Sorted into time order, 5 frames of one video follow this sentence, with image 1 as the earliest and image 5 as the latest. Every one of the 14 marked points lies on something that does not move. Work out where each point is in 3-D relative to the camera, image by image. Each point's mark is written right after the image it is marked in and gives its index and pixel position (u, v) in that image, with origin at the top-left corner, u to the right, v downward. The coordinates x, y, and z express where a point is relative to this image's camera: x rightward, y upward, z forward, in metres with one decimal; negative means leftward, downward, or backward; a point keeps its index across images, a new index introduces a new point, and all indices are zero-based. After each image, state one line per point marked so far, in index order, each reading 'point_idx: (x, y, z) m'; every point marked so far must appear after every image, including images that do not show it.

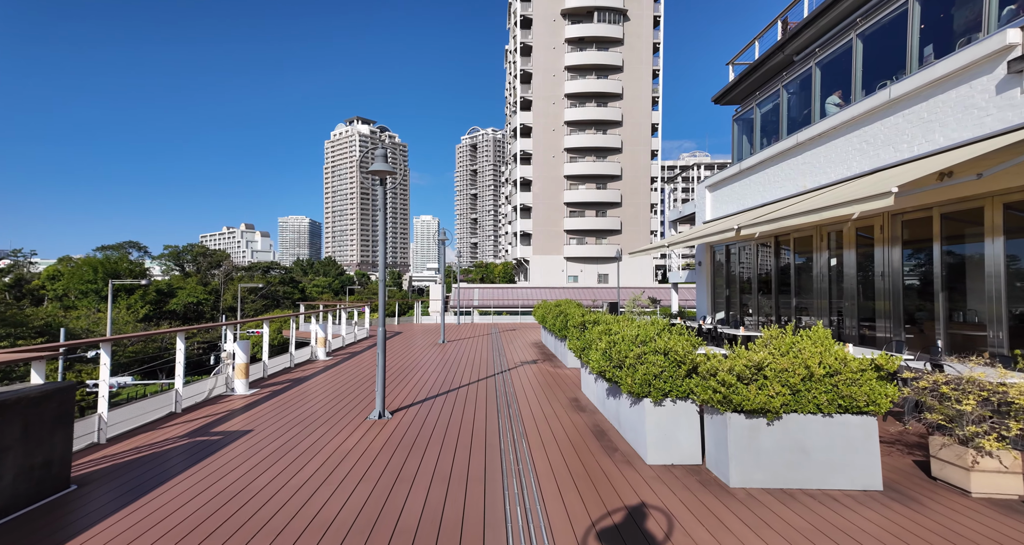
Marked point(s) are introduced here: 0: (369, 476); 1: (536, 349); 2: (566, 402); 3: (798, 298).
0: (-1.2, -1.7, +3.4) m
1: (+0.6, -1.9, +9.7) m
2: (+0.7, -1.7, +5.1) m
3: (+5.5, -0.5, +7.5) m
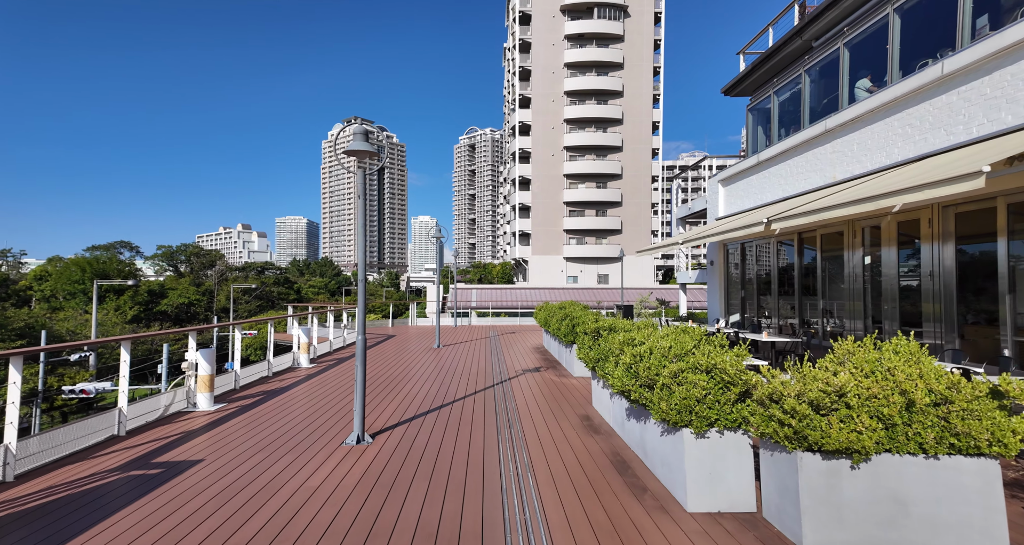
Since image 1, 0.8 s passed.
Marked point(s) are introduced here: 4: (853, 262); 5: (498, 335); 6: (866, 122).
0: (-1.2, -1.7, +2.7) m
1: (+0.6, -1.9, +9.0) m
2: (+0.7, -1.7, +4.4) m
3: (+5.5, -0.5, +6.9) m
4: (+5.5, +0.2, +6.3) m
5: (-0.5, -2.2, +14.0) m
6: (+5.4, +2.3, +6.0) m
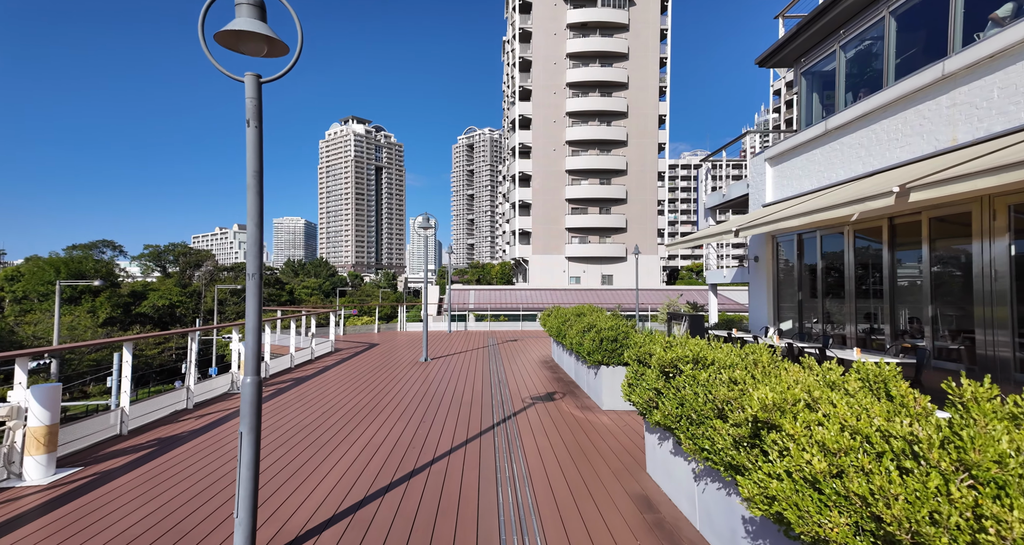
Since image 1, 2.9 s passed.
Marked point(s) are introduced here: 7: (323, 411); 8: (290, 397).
0: (-1.1, -1.7, +1.0) m
1: (+0.7, -1.9, +7.3) m
2: (+0.8, -1.6, +2.7) m
3: (+5.6, -0.4, +5.2) m
4: (+5.6, +0.2, +4.6) m
5: (-0.5, -2.2, +12.2) m
6: (+5.5, +2.3, +4.3) m
7: (-2.8, -2.0, +5.7) m
8: (-3.6, -2.0, +6.2) m
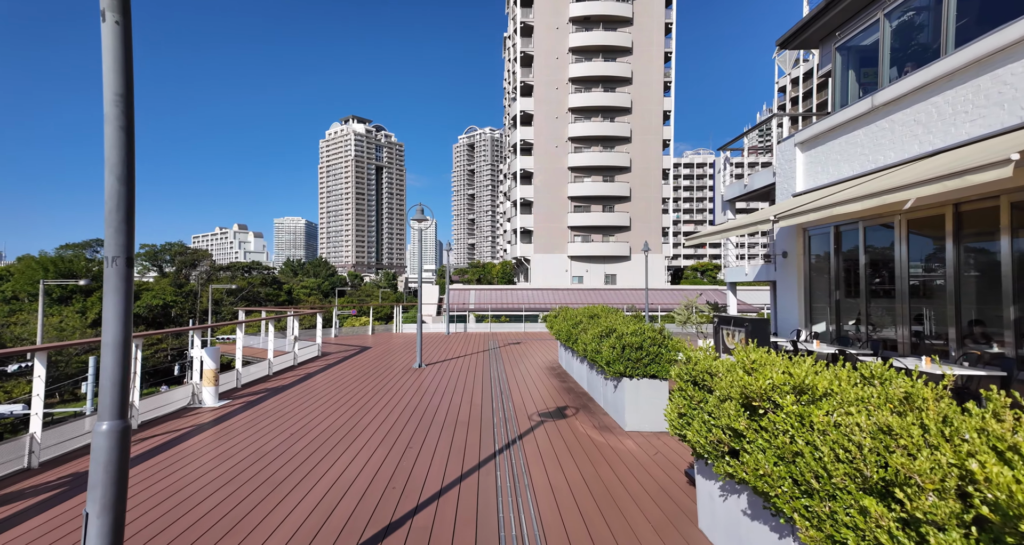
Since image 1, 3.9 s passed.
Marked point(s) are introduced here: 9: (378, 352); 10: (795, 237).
0: (-1.1, -1.6, +0.2) m
1: (+0.7, -1.8, +6.5) m
2: (+0.9, -1.6, +1.9) m
3: (+5.6, -0.4, +4.4) m
4: (+5.6, +0.3, +3.8) m
5: (-0.4, -2.1, +11.4) m
6: (+5.5, +2.4, +3.5) m
7: (-2.7, -2.0, +4.9) m
8: (-3.5, -1.9, +5.4) m
9: (-3.5, -2.1, +10.2) m
10: (+5.5, +0.7, +7.6) m
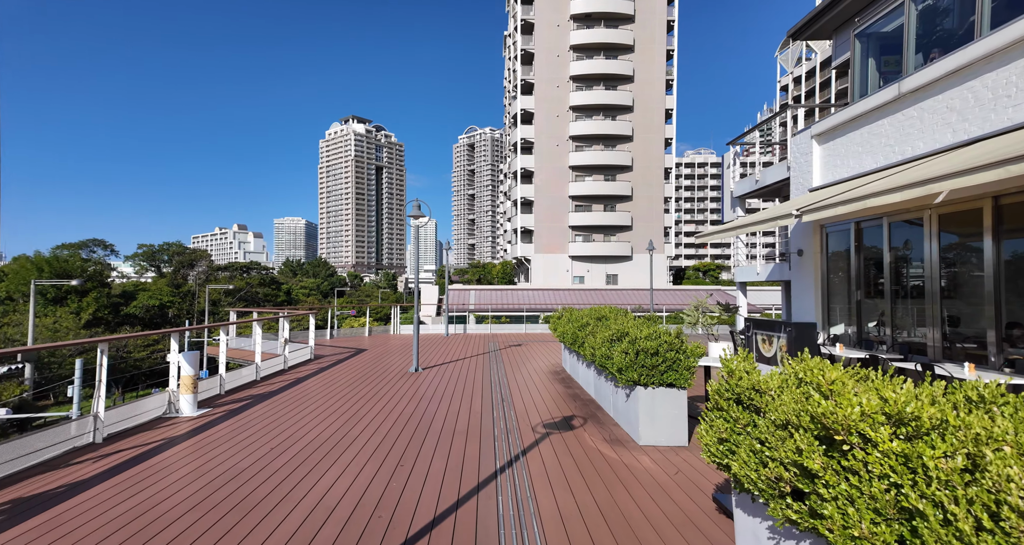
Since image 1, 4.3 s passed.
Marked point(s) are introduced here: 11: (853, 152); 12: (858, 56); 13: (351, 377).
0: (-1.0, -1.6, -0.2) m
1: (+0.8, -1.8, +6.1) m
2: (+0.9, -1.5, +1.5) m
3: (+5.7, -0.4, +4.0) m
4: (+5.6, +0.3, +3.4) m
5: (-0.4, -2.1, +11.1) m
6: (+5.6, +2.4, +3.1) m
7: (-2.7, -2.0, +4.6) m
8: (-3.5, -1.9, +5.0) m
9: (-3.4, -2.1, +9.8) m
10: (+5.5, +0.7, +7.2) m
11: (+5.6, +2.0, +6.5) m
12: (+6.3, +4.0, +7.2) m
13: (-3.1, -2.0, +7.6) m
